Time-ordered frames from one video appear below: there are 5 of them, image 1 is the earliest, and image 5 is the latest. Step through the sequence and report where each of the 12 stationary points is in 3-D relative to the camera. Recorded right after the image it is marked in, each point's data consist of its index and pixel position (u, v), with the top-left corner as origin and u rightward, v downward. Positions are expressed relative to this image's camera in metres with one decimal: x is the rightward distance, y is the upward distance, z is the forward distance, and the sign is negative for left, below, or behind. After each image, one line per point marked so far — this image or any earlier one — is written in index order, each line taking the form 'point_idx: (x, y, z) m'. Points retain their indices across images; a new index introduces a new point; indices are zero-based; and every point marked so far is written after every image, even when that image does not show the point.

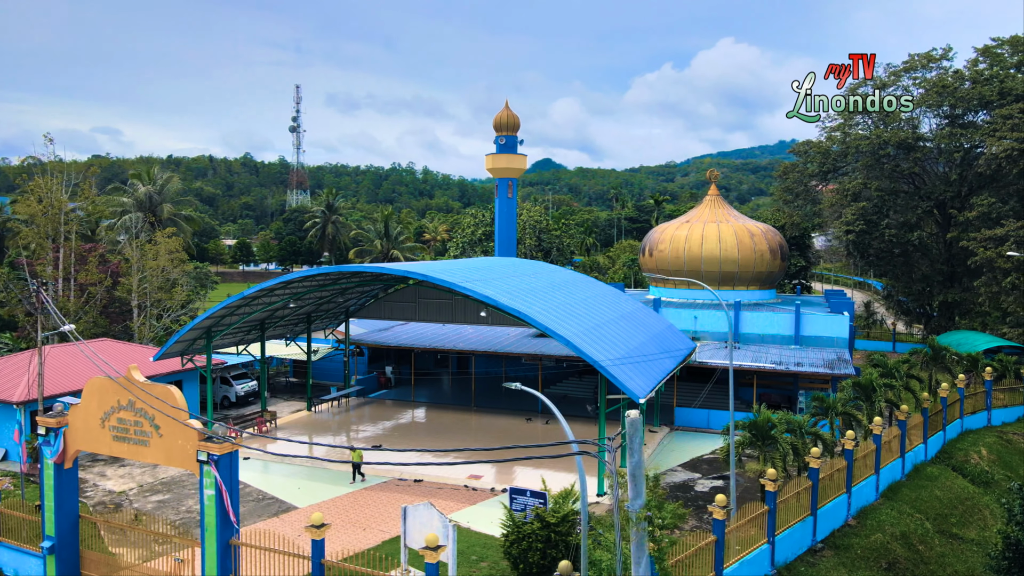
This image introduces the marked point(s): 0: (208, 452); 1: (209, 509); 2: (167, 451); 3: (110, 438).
0: (-4.5, -2.4, +11.2) m
1: (-4.5, -3.3, +11.2) m
2: (-5.4, -2.6, +11.7) m
3: (-6.6, -2.4, +12.2) m
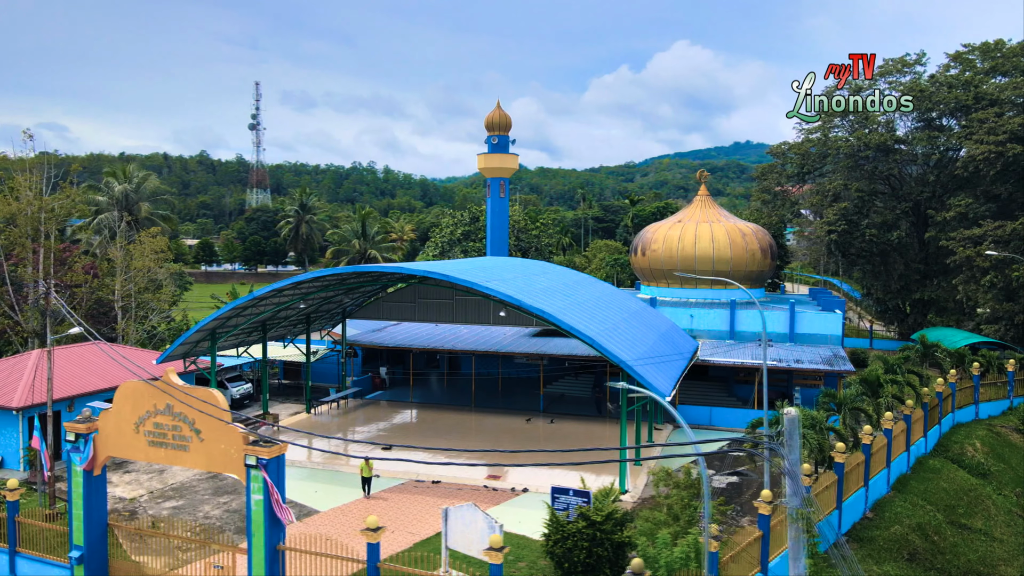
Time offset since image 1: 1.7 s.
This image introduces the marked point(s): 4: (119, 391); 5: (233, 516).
0: (-3.7, -2.5, +11.0) m
1: (-3.7, -3.3, +11.0) m
2: (-4.7, -2.6, +11.5) m
3: (-5.8, -2.5, +11.9) m
4: (-6.3, -1.6, +12.0) m
5: (-5.9, -4.8, +15.8) m
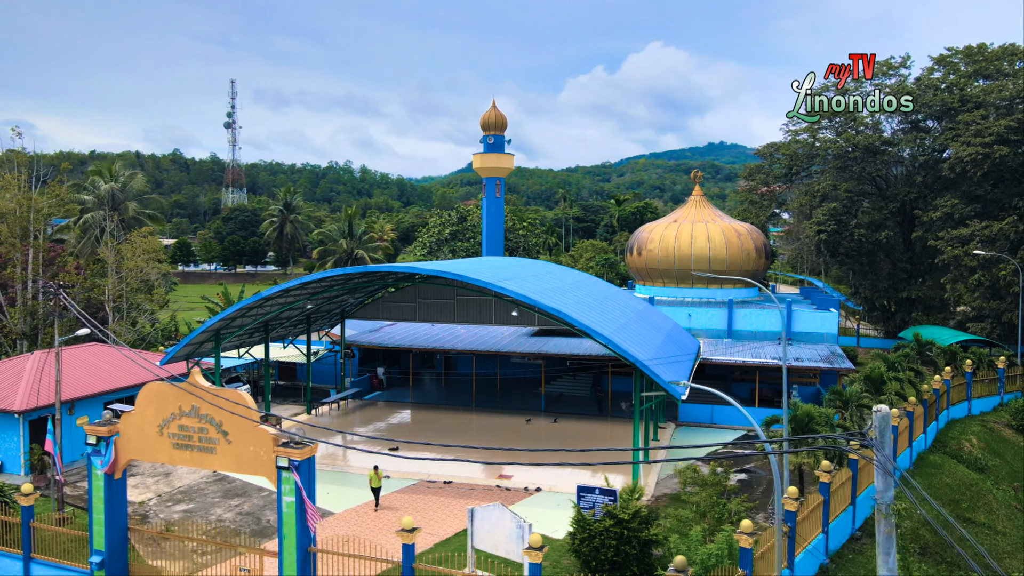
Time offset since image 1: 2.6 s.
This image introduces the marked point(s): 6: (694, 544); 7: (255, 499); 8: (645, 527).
0: (-3.2, -2.5, +10.9) m
1: (-3.3, -3.3, +10.9) m
2: (-4.2, -2.6, +11.4) m
3: (-5.4, -2.5, +11.8) m
4: (-5.9, -1.7, +11.9) m
5: (-5.5, -4.8, +15.7) m
6: (+2.6, -3.7, +10.8) m
7: (-5.7, -4.7, +16.7) m
8: (+2.2, -3.9, +12.3) m
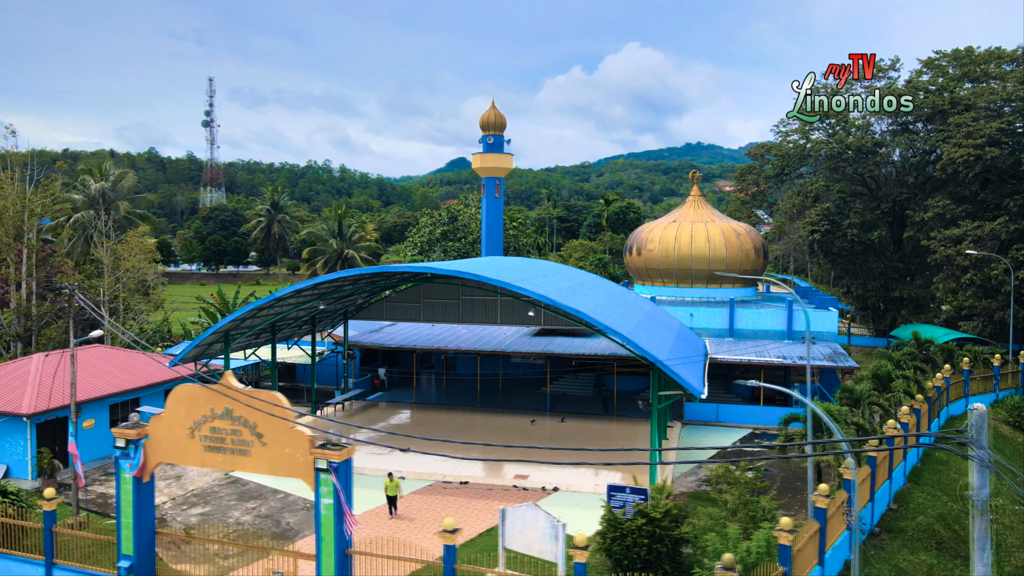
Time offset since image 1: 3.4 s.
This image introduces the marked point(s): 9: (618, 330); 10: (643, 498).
0: (-2.7, -2.5, +10.8) m
1: (-2.7, -3.3, +10.8) m
2: (-3.6, -2.6, +11.3) m
3: (-4.8, -2.5, +11.6) m
4: (-5.3, -1.7, +11.7) m
5: (-5.1, -4.8, +15.5) m
6: (+3.2, -3.7, +10.9) m
7: (-5.3, -4.7, +16.5) m
8: (+2.7, -3.9, +12.4) m
9: (+2.3, -0.9, +16.7) m
10: (+2.2, -3.6, +12.7) m
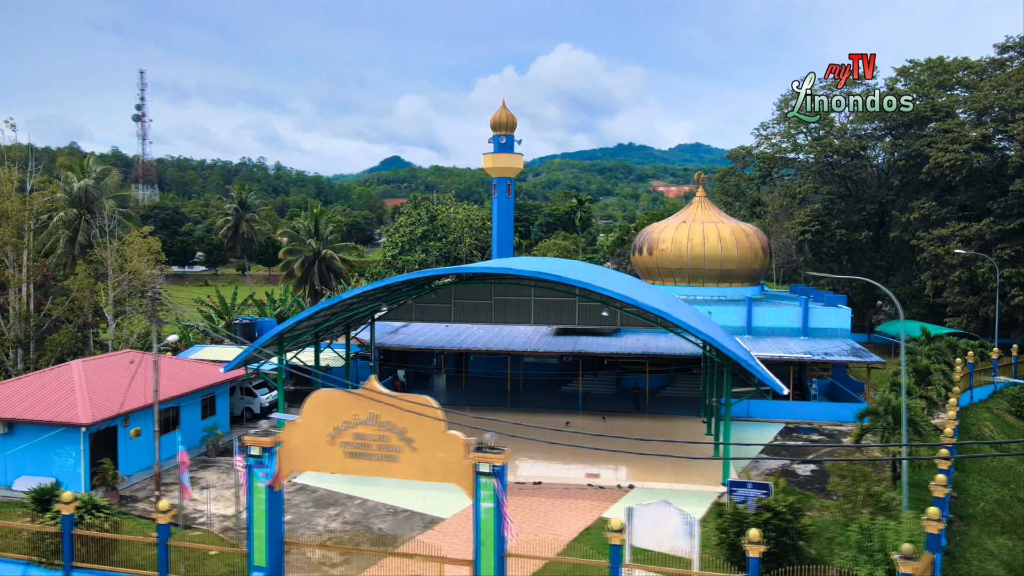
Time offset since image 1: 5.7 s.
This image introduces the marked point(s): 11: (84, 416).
0: (-0.4, -2.5, +10.8) m
1: (-0.4, -3.4, +10.7) m
2: (-1.4, -2.6, +11.1) m
3: (-2.6, -2.5, +11.4) m
4: (-3.1, -1.7, +11.4) m
5: (-3.2, -4.8, +15.2) m
6: (+5.5, -3.7, +11.3) m
7: (-3.5, -4.8, +16.2) m
8: (+4.9, -3.9, +12.8) m
9: (+4.1, -0.9, +17.0) m
10: (+4.3, -3.6, +13.1) m
11: (-9.3, -2.8, +16.3) m
